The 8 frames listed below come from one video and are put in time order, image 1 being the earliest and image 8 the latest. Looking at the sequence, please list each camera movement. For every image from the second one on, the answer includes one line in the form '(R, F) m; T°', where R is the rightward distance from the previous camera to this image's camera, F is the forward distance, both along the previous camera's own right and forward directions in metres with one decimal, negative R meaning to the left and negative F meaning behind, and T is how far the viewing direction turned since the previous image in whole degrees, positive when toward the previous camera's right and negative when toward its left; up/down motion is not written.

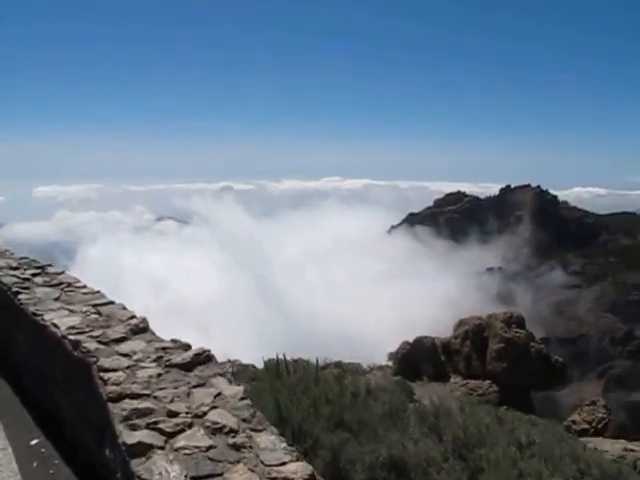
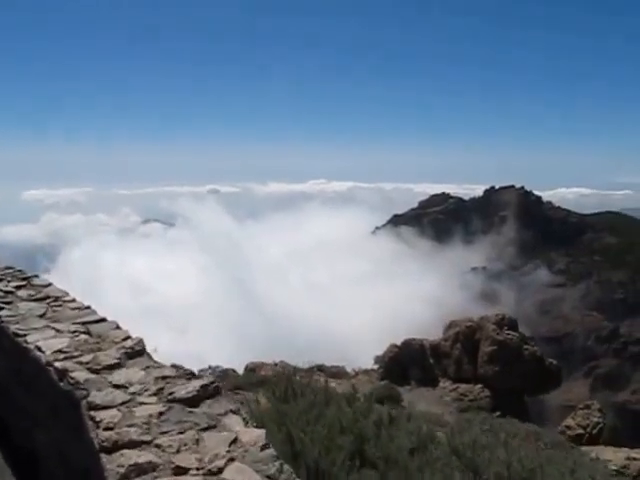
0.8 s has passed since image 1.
(-0.1, +0.3) m; +1°
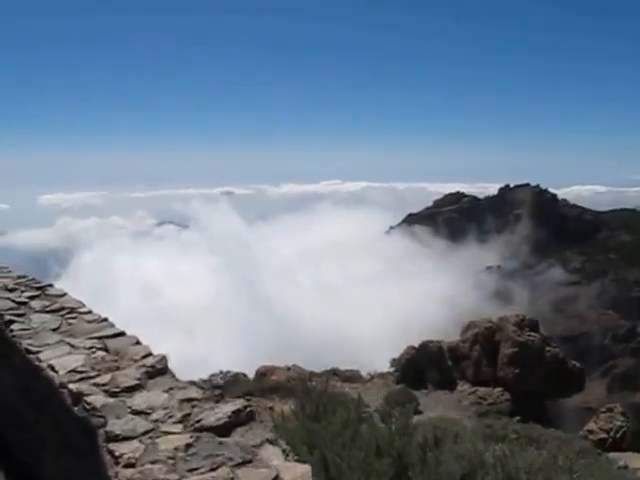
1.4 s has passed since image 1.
(-0.1, +0.2) m; -1°
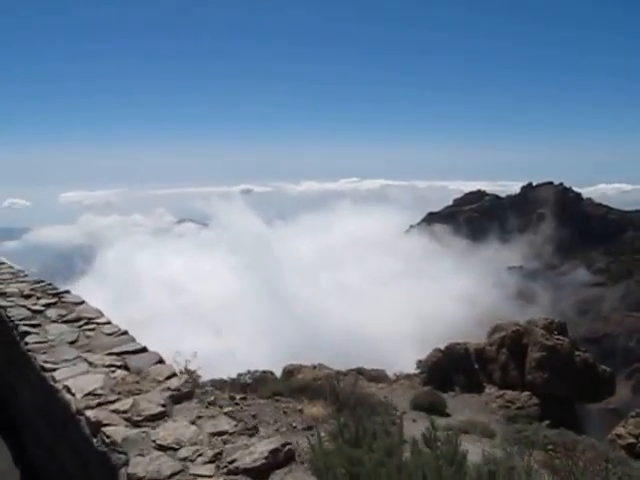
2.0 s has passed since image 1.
(-0.1, +0.2) m; -2°
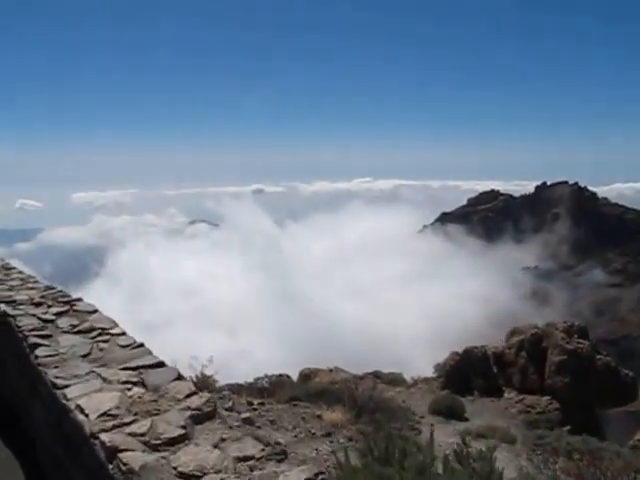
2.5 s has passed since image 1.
(-0.1, +0.2) m; -1°
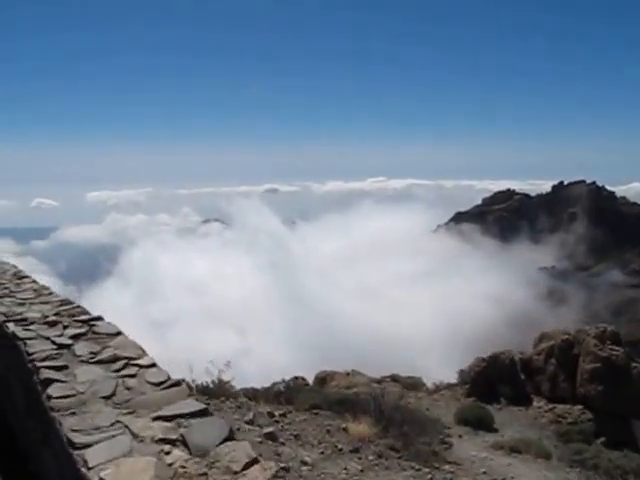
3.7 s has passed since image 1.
(-0.2, +0.6) m; -1°
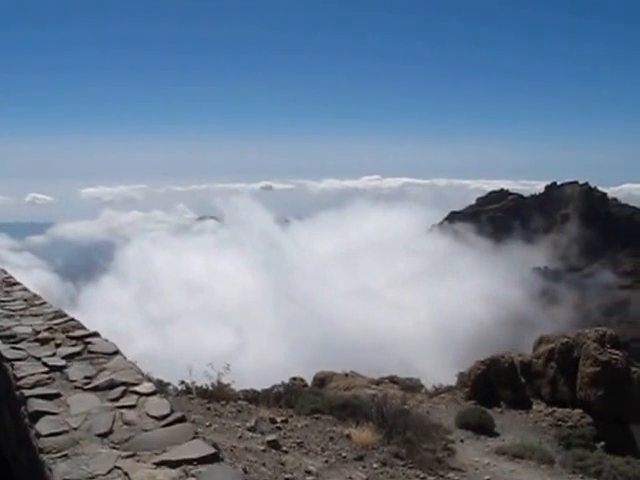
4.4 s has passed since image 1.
(-0.2, +0.1) m; +1°
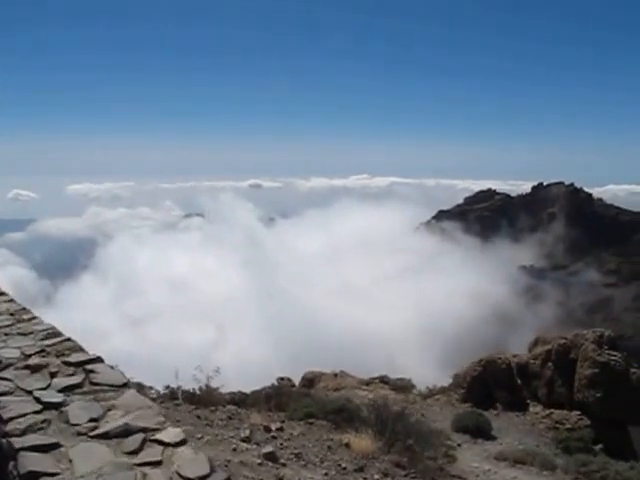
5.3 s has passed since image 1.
(-0.1, +0.5) m; +1°
